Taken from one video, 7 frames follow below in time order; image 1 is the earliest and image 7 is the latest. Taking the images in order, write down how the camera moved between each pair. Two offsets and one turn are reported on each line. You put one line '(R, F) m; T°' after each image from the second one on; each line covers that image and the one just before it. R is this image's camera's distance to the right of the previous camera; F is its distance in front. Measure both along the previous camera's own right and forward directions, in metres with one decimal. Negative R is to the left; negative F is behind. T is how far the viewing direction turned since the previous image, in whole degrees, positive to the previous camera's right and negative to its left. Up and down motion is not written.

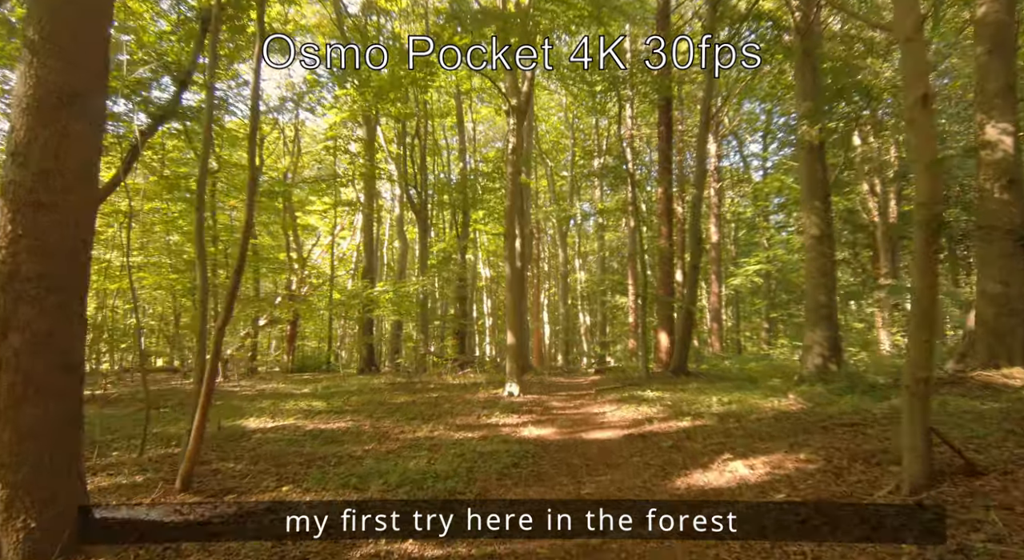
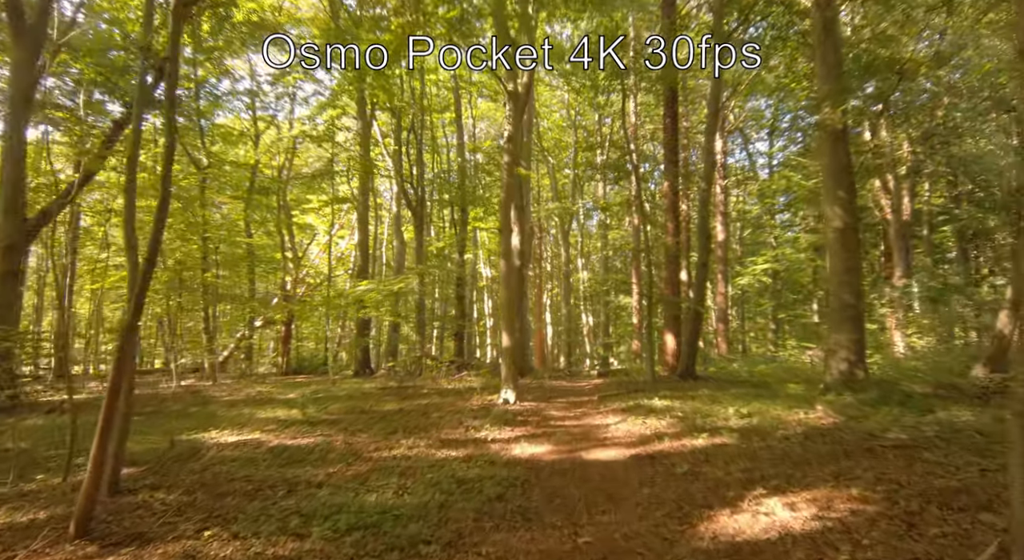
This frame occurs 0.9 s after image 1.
(+0.1, +0.5) m; 0°
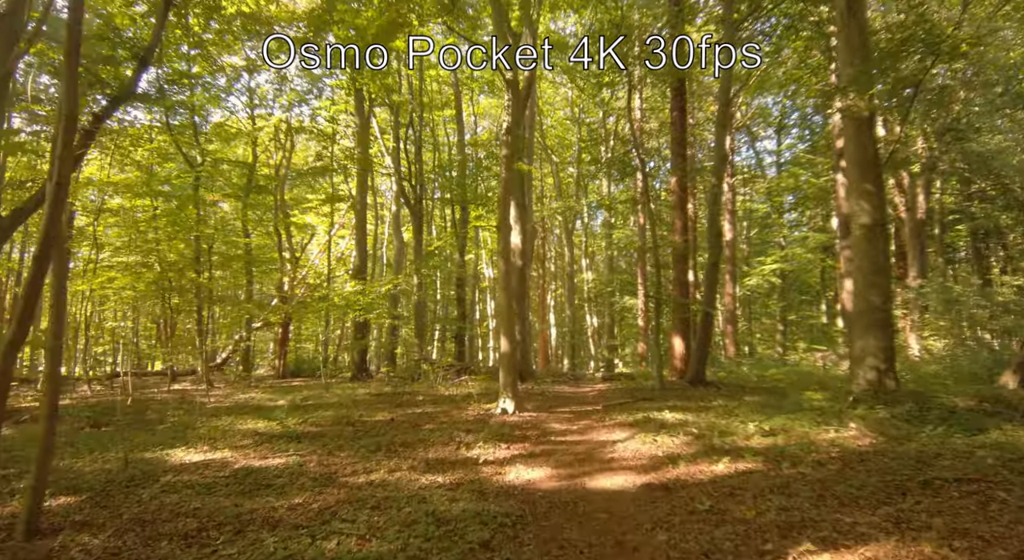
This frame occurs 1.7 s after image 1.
(+0.1, +0.4) m; 0°
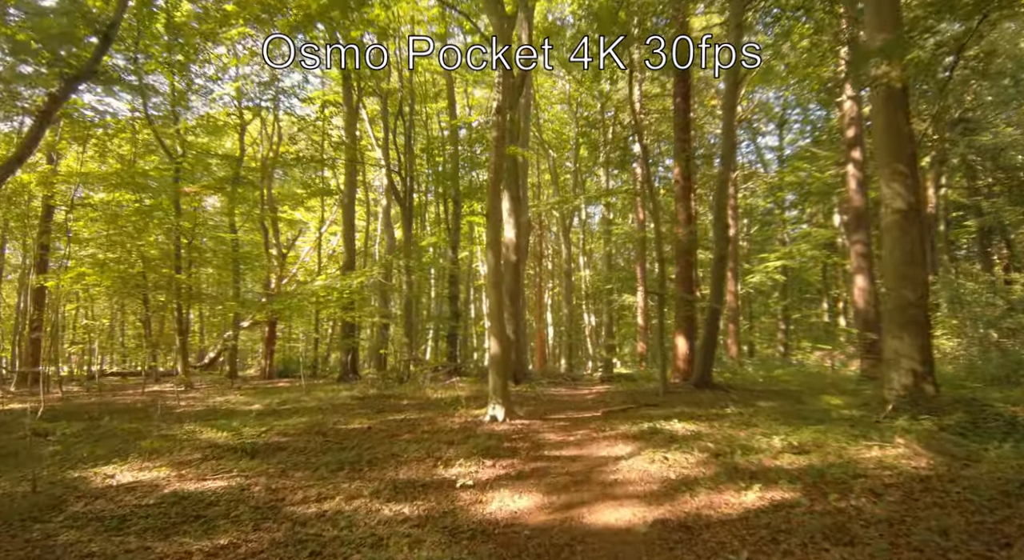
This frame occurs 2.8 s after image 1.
(+0.1, +0.6) m; 0°
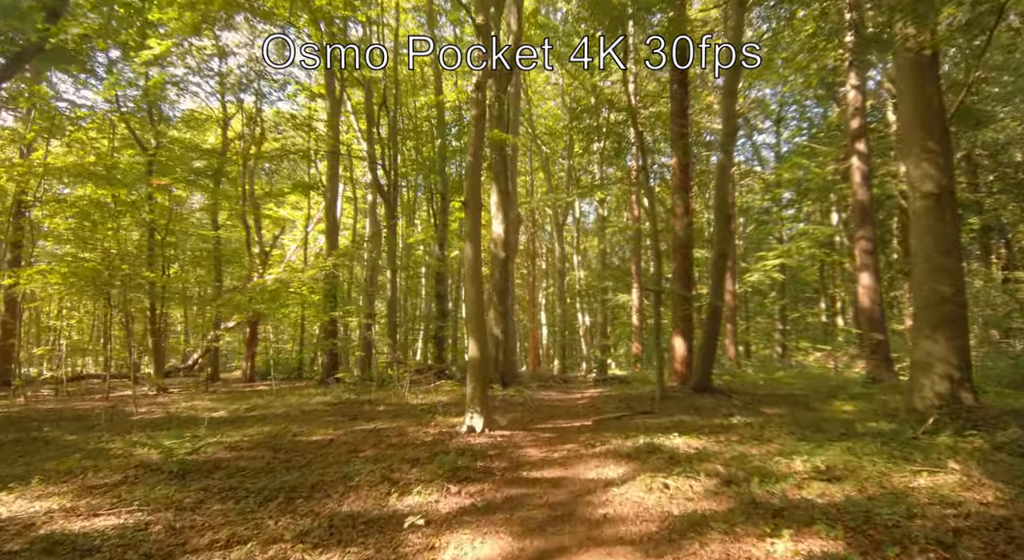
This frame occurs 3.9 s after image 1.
(+0.1, +0.6) m; 0°
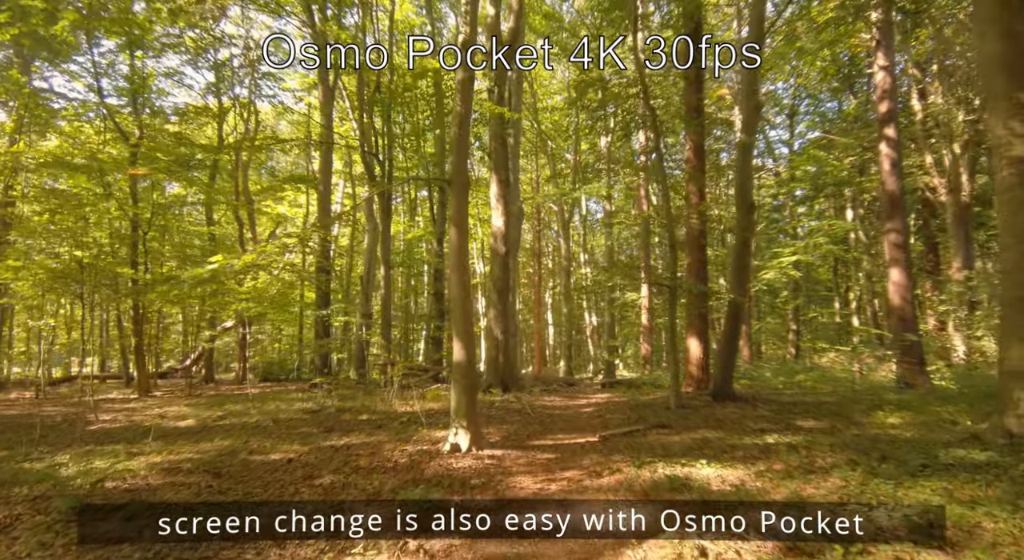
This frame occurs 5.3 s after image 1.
(+0.1, +0.7) m; -1°
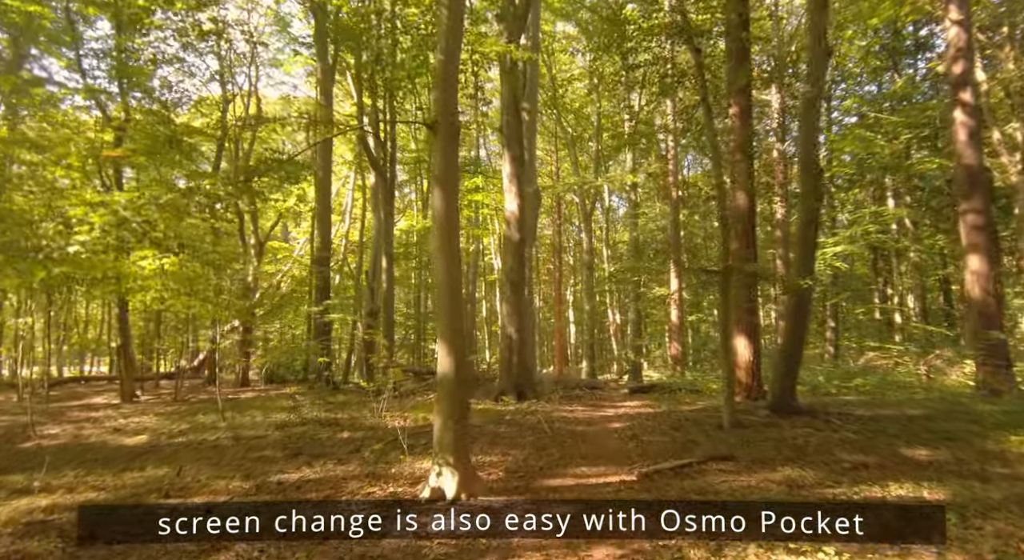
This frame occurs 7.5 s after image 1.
(+0.1, +1.2) m; -2°
